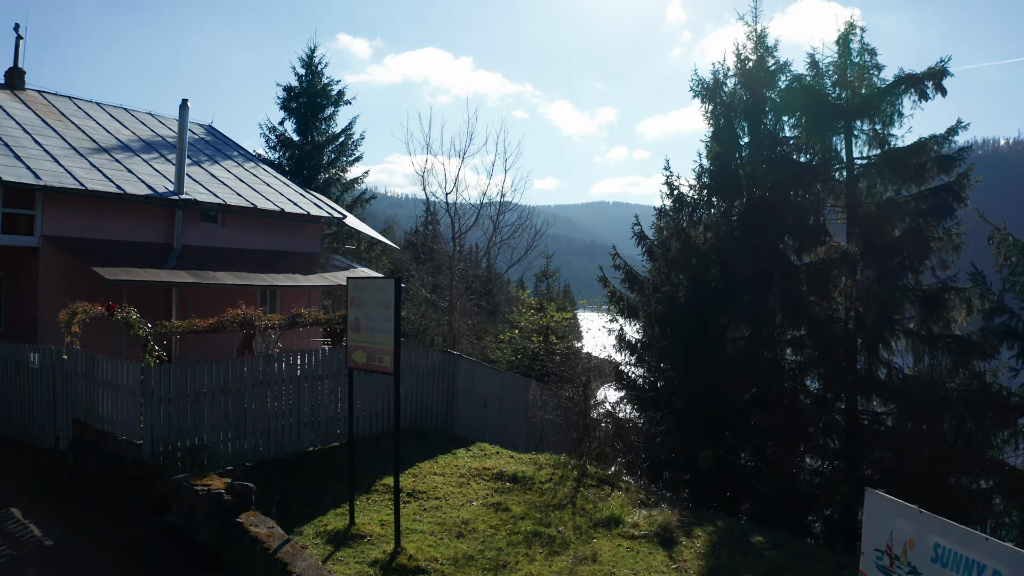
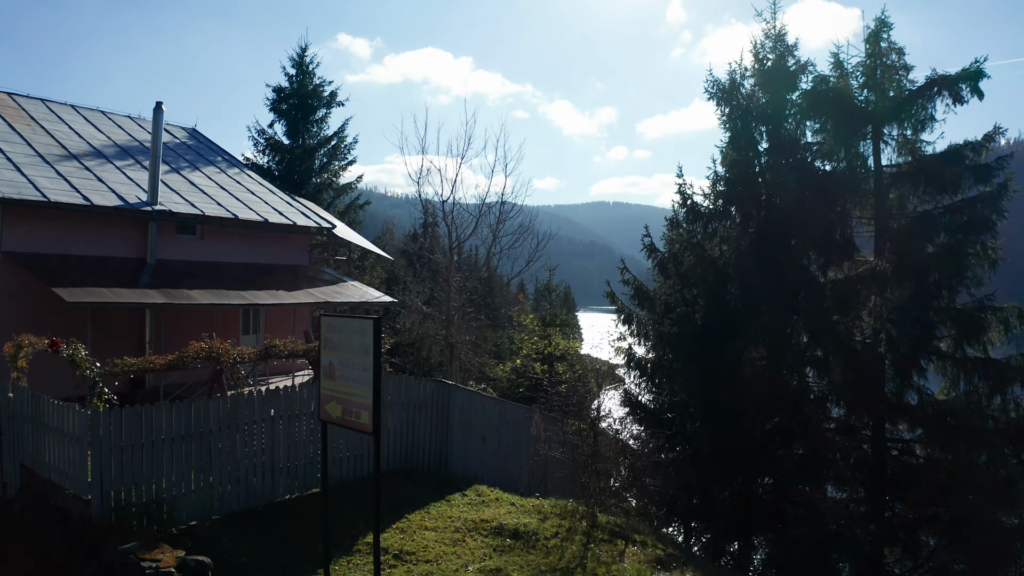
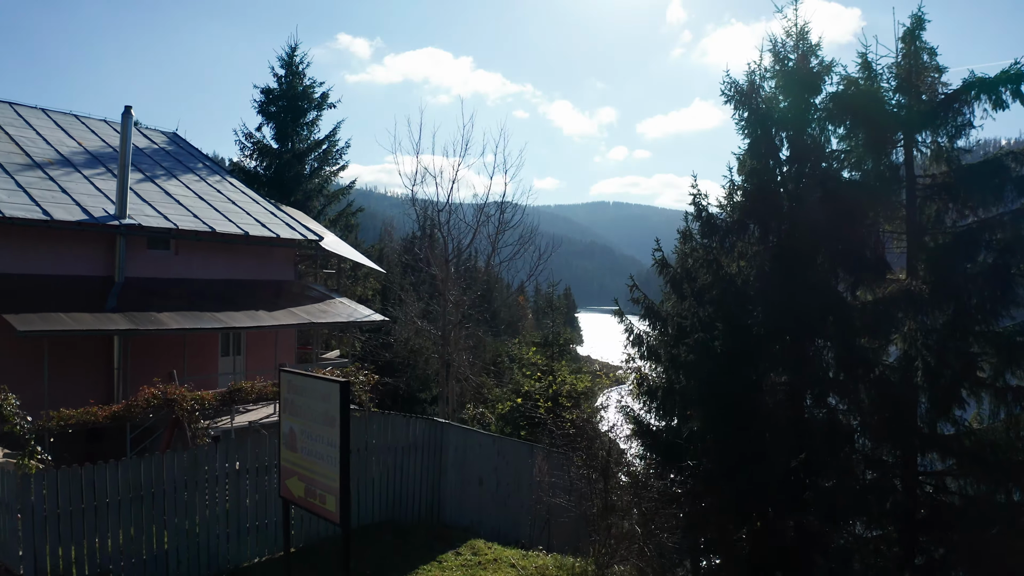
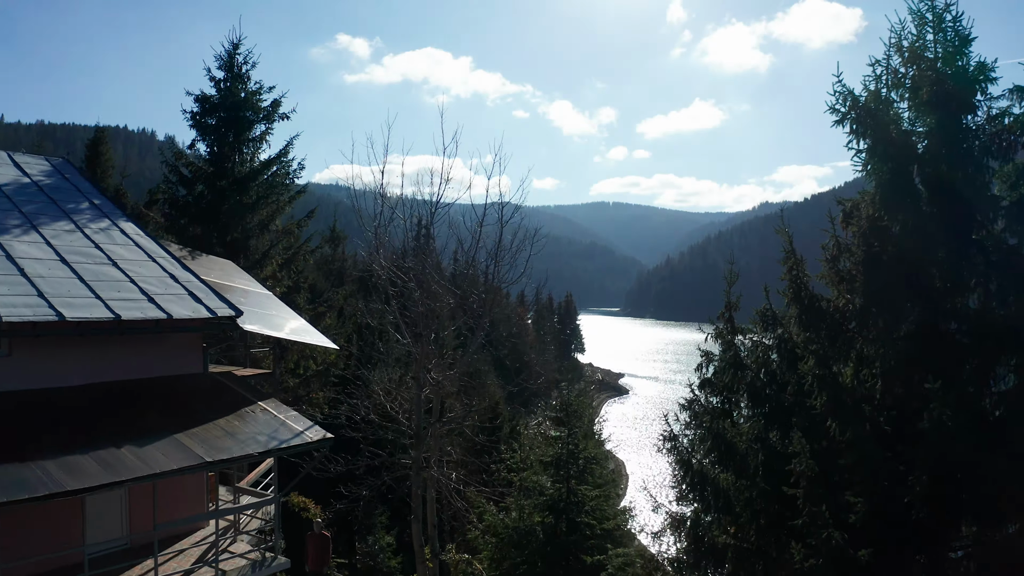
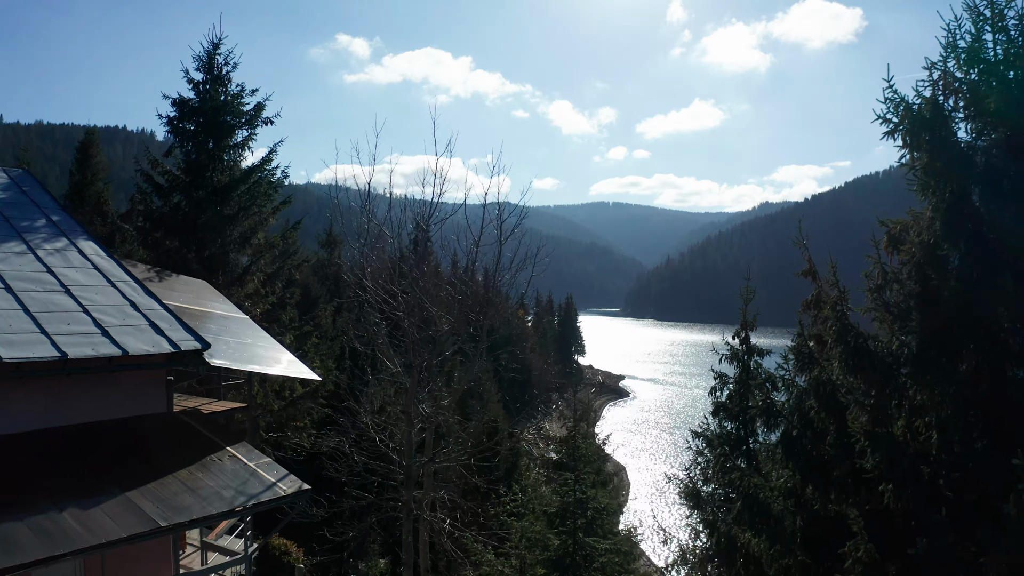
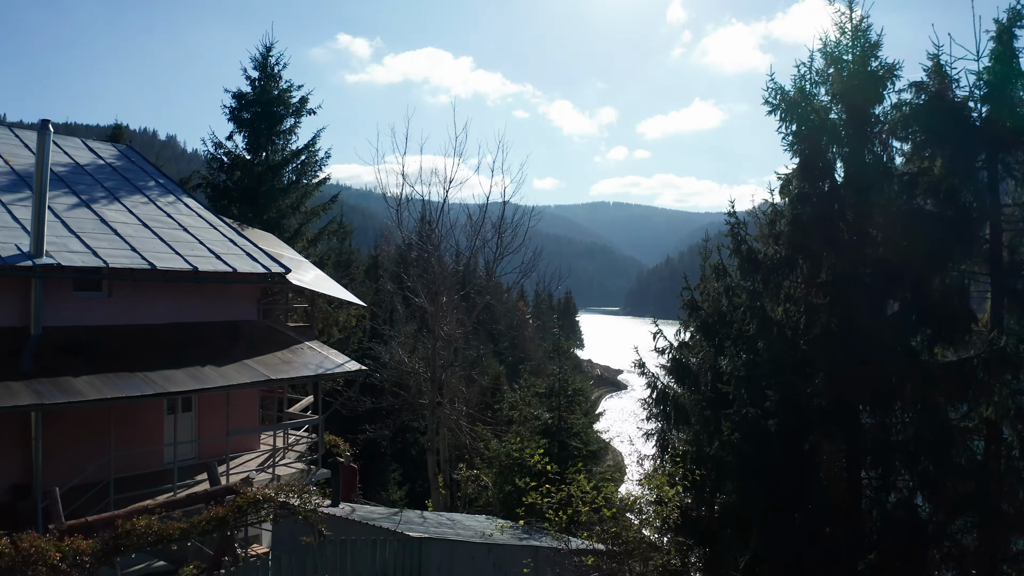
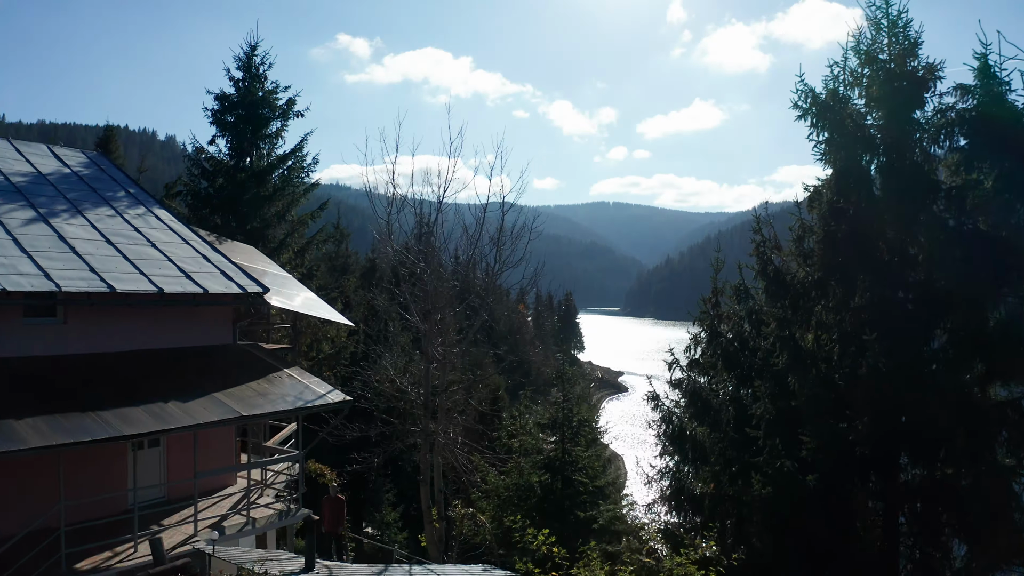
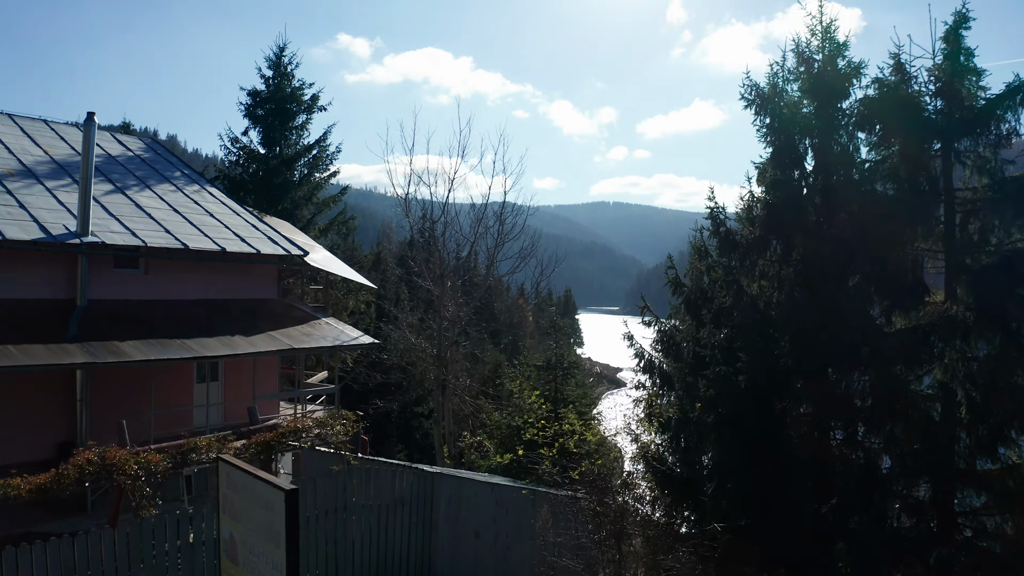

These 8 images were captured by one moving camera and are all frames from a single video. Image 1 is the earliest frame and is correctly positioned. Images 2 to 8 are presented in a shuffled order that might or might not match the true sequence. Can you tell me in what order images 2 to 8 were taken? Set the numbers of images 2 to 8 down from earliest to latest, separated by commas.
2, 3, 8, 6, 7, 4, 5
